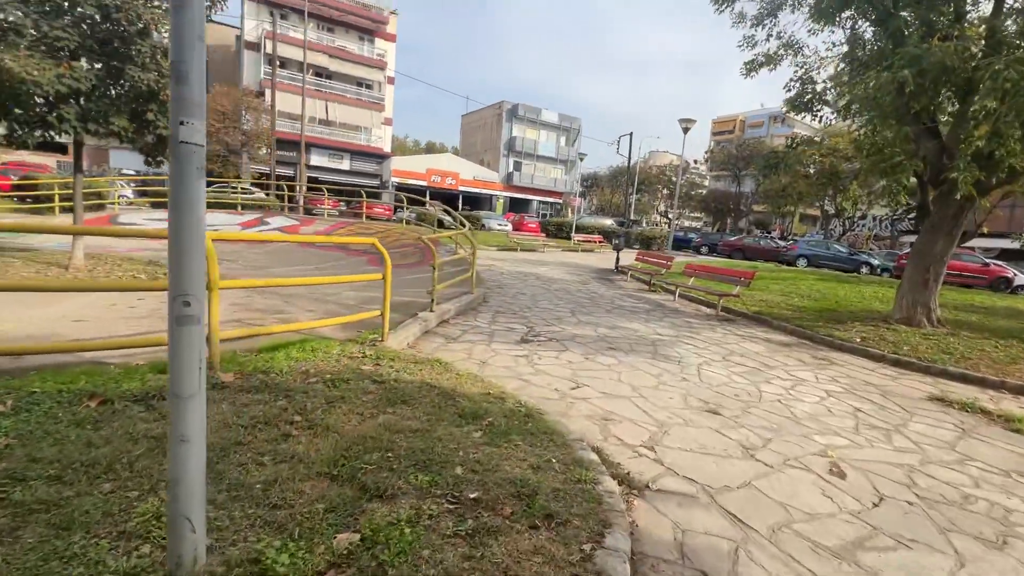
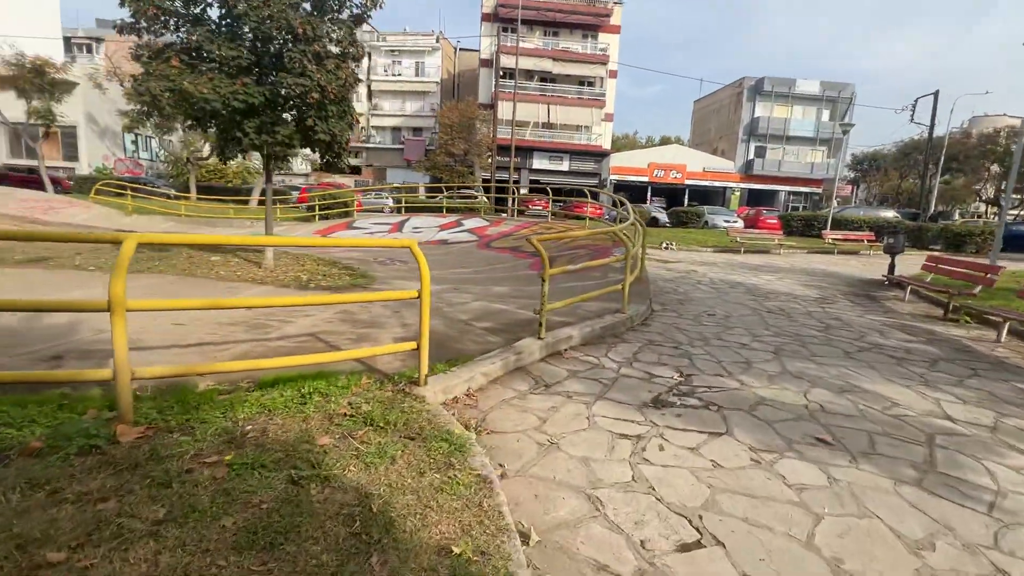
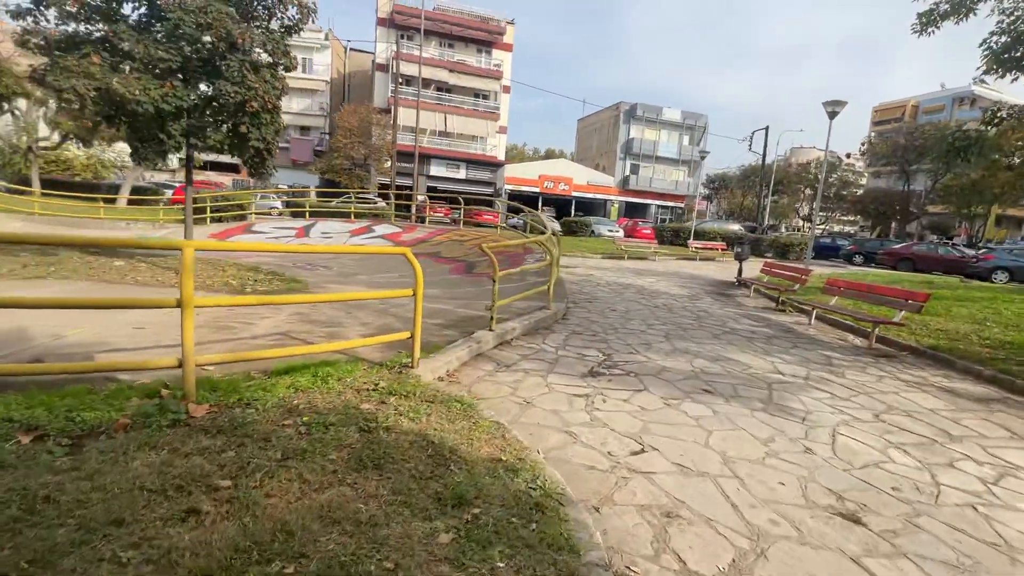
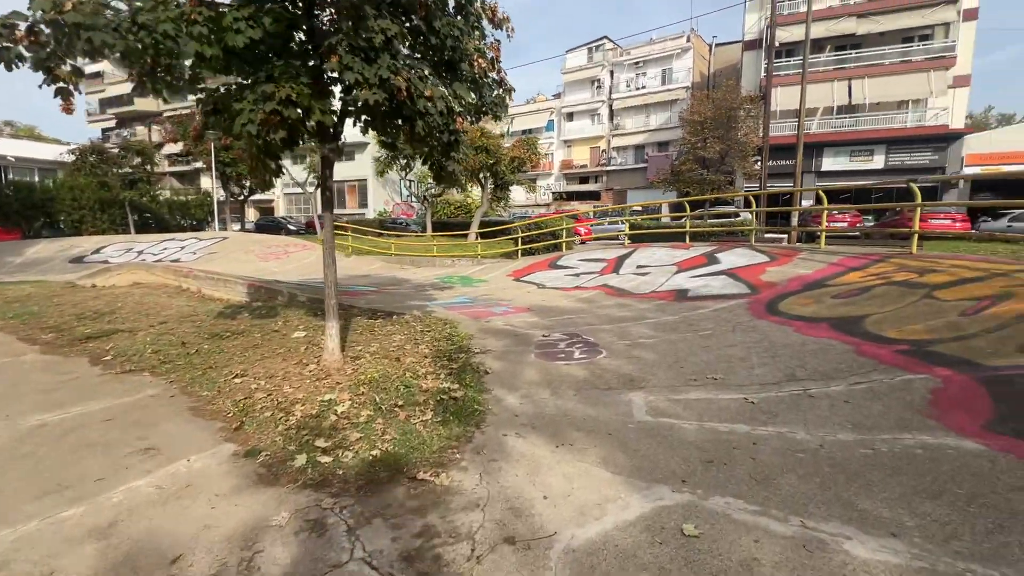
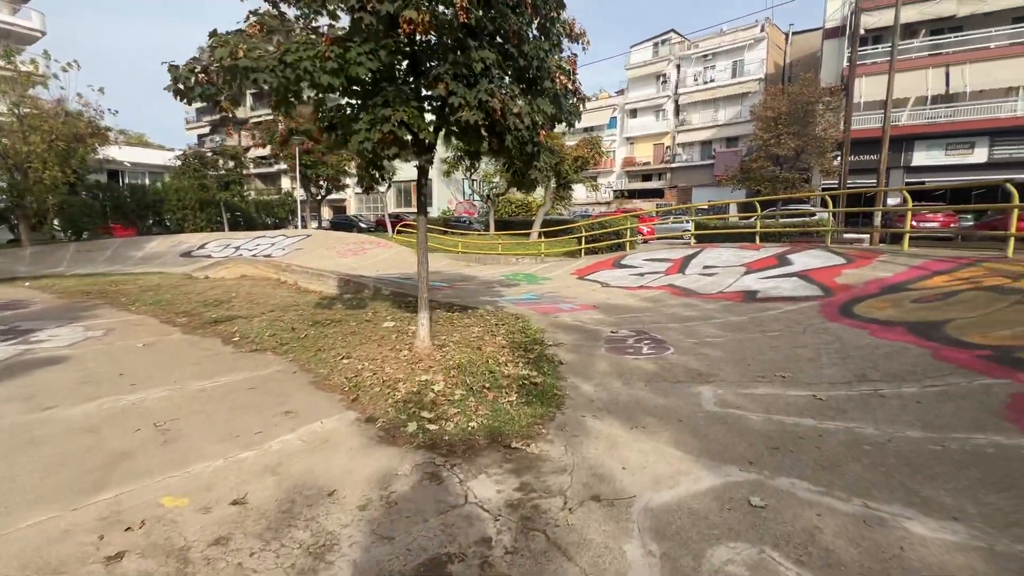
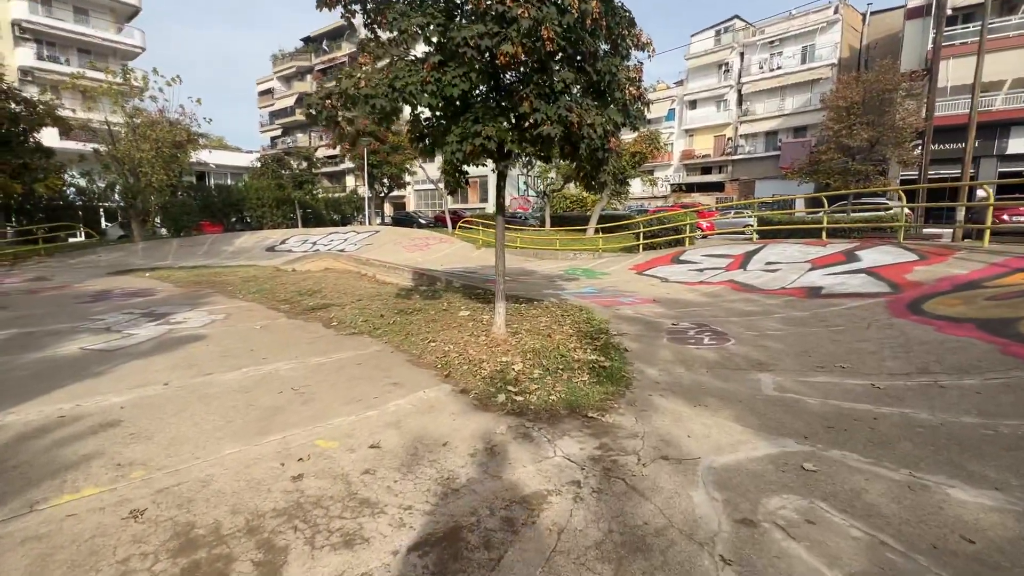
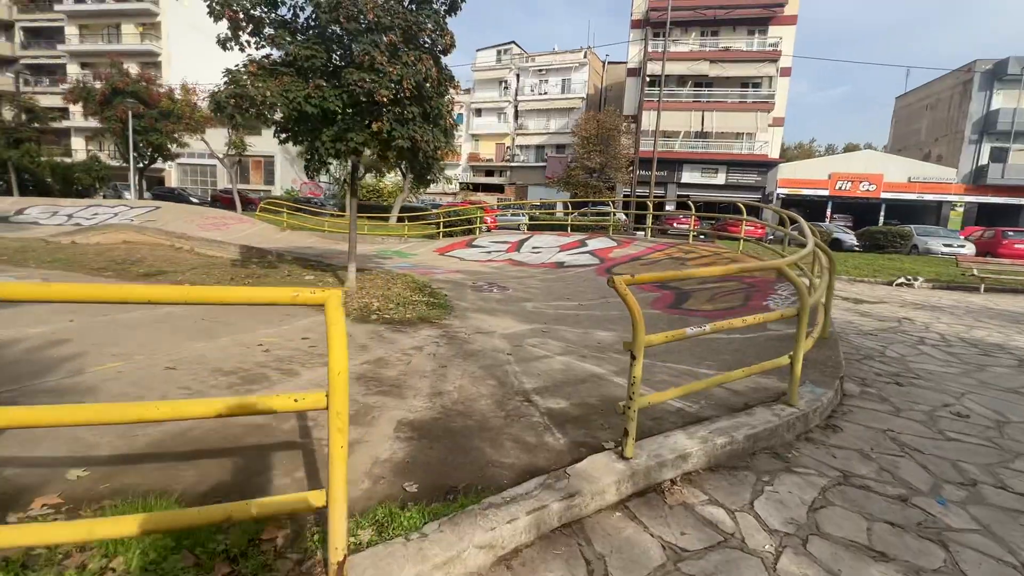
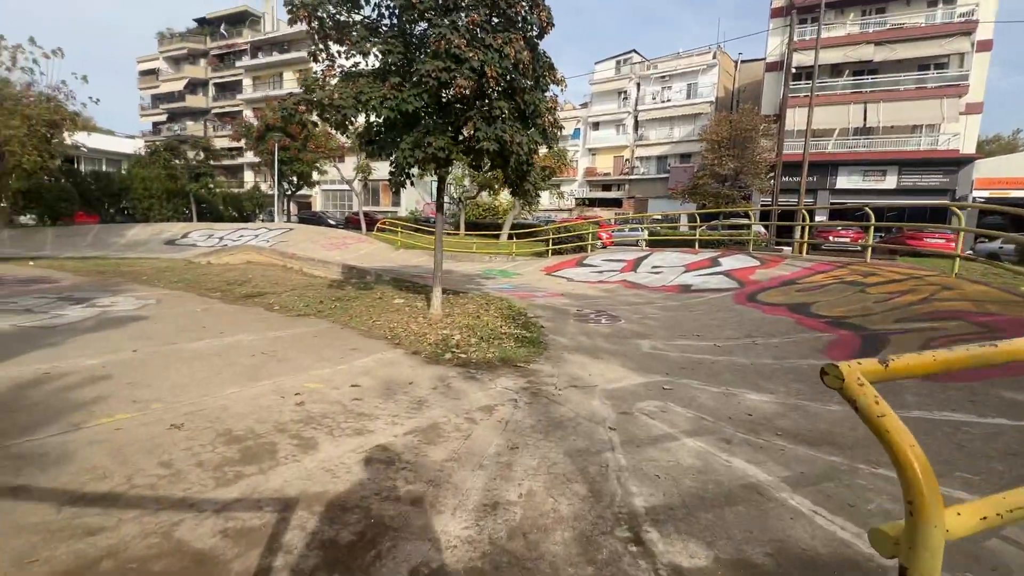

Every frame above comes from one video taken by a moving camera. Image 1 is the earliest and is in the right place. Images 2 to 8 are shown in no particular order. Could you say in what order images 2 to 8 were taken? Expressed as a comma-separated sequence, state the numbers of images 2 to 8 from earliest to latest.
3, 2, 7, 8, 6, 5, 4
